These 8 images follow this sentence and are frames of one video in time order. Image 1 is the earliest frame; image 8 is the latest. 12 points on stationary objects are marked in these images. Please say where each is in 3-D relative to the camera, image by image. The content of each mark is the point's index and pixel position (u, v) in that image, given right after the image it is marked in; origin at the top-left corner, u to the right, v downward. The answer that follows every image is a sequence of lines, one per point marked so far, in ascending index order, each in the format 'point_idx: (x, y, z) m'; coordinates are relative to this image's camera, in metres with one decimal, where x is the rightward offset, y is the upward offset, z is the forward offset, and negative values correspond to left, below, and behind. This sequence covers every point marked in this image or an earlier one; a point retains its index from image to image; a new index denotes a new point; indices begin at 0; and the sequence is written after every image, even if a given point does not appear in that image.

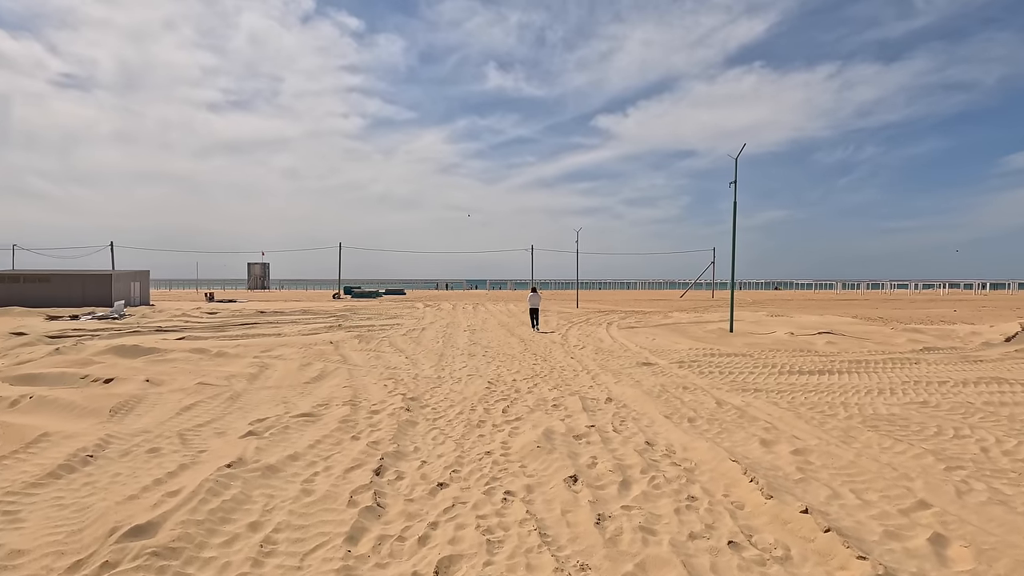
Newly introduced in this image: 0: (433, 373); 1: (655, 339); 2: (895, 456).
0: (-1.7, -1.8, +11.3) m
1: (+4.9, -1.8, +18.4) m
2: (+4.0, -1.8, +5.6) m
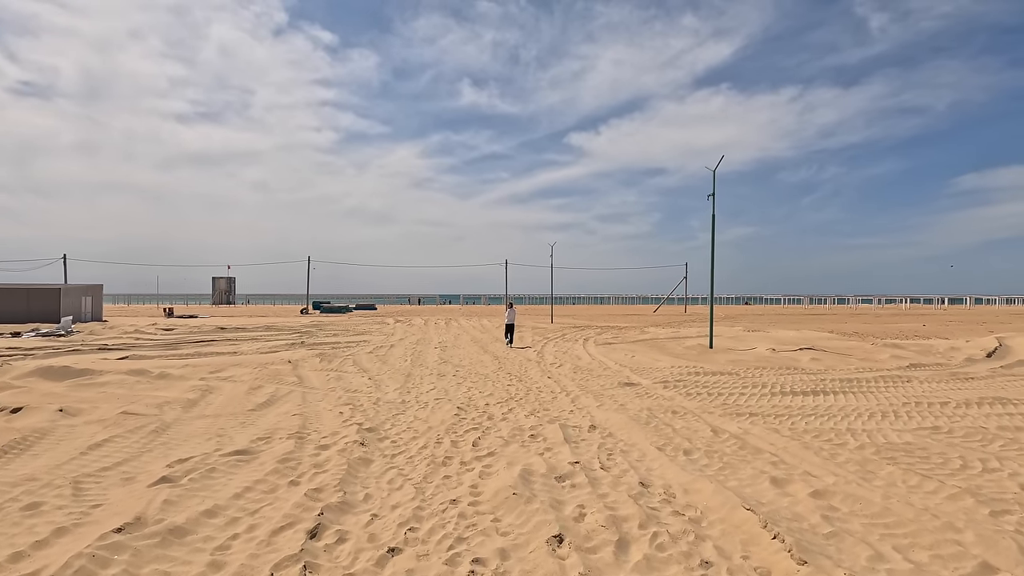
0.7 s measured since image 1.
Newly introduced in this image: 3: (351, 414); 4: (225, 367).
0: (-2.2, -2.1, +10.2) m
1: (+4.1, -2.3, +17.7) m
2: (+3.8, -1.9, +4.8) m
3: (-2.6, -2.0, +8.6) m
4: (-8.2, -2.3, +15.3) m
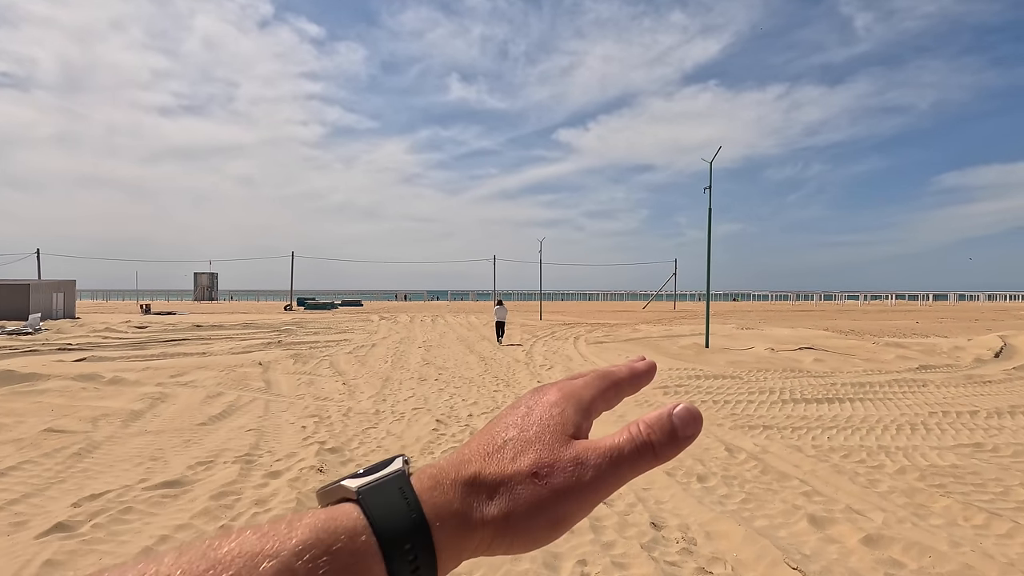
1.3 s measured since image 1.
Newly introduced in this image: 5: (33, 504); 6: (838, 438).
0: (-2.4, -2.1, +9.2) m
1: (+3.7, -2.2, +16.8) m
2: (+3.6, -1.9, +3.9) m
3: (-2.8, -2.0, +7.6) m
4: (-8.6, -2.2, +14.1) m
5: (-4.2, -1.9, +4.7) m
6: (+4.2, -1.9, +6.9) m
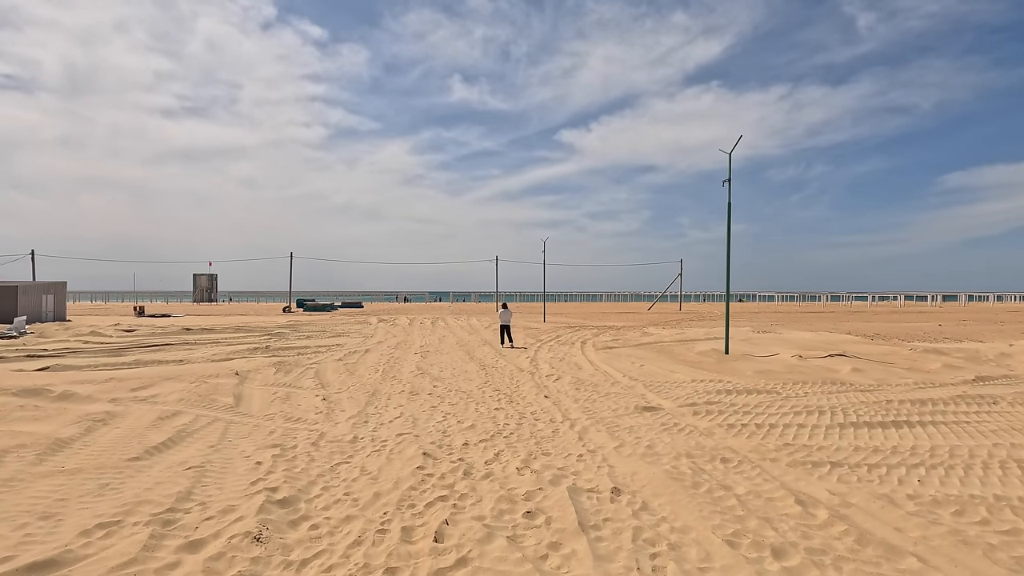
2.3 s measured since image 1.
0: (-2.4, -2.1, +7.7) m
1: (+3.7, -2.2, +15.3) m
2: (+3.7, -1.9, +2.4) m
3: (-2.7, -2.0, +6.1) m
4: (-8.5, -2.3, +12.7) m
5: (-4.2, -1.9, +3.3) m
6: (+4.3, -2.0, +5.4) m
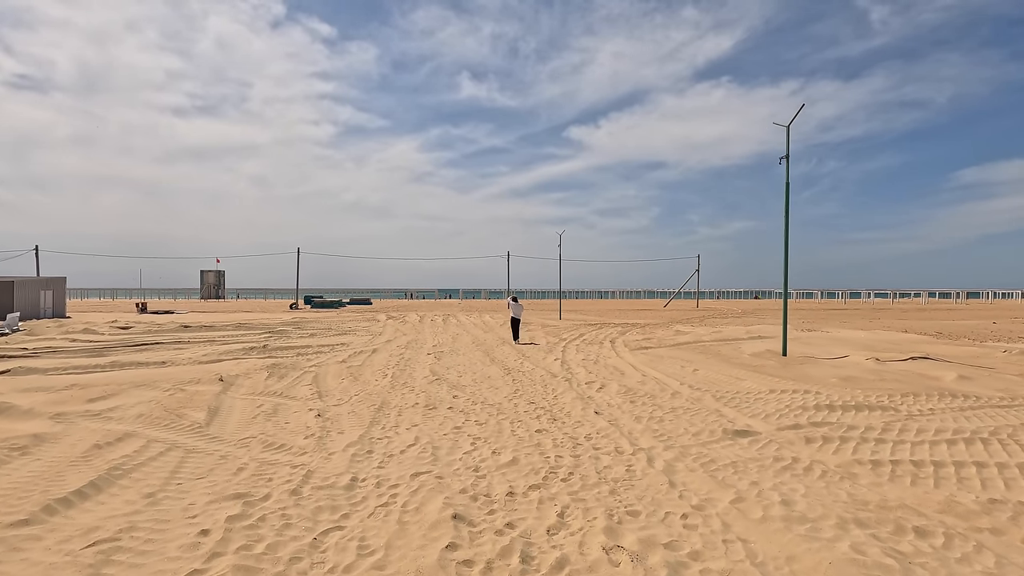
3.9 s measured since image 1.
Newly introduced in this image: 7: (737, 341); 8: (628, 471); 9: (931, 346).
0: (-1.8, -1.9, +5.6) m
1: (+4.5, -2.0, +13.1) m
2: (+4.2, -1.8, +0.2) m
3: (-2.1, -1.9, +4.0) m
4: (-7.8, -2.0, +10.7) m
5: (-3.6, -1.8, +1.2) m
6: (+4.9, -1.8, +3.2) m
7: (+8.4, -2.0, +19.9) m
8: (+1.2, -1.9, +5.7) m
9: (+13.1, -1.8, +16.8) m
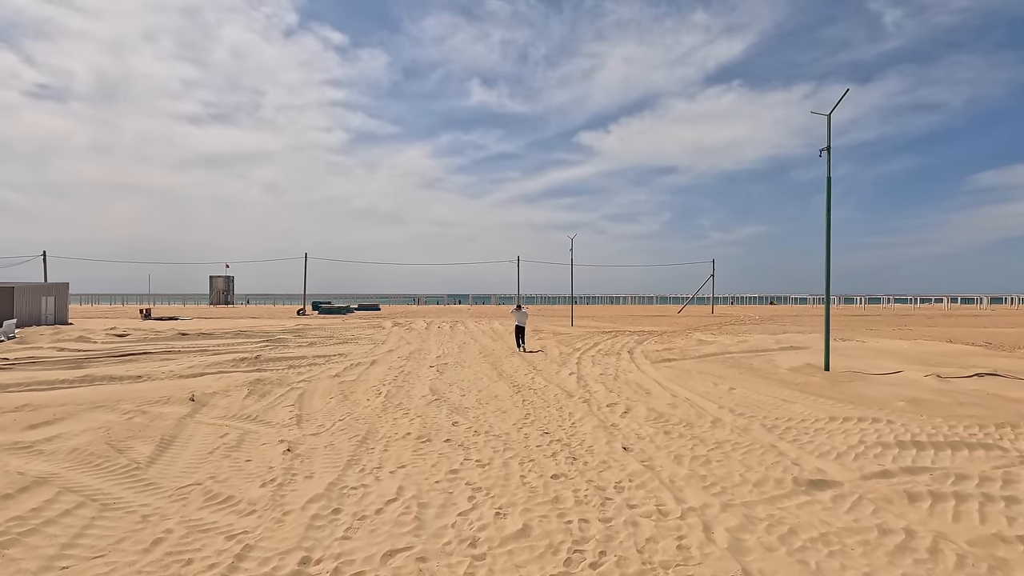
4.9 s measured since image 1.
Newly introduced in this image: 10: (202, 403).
0: (-1.7, -2.0, +4.1) m
1: (+4.7, -2.1, +11.5) m
2: (+4.2, -1.8, -1.4) m
3: (-2.1, -1.9, +2.5) m
4: (-7.6, -2.2, +9.3) m
5: (-3.7, -1.8, -0.3) m
6: (+4.9, -1.9, +1.6) m
7: (+8.7, -2.2, +18.3) m
8: (+1.3, -2.0, +4.2) m
9: (+13.4, -2.0, +15.1) m
10: (-6.1, -2.2, +10.5) m
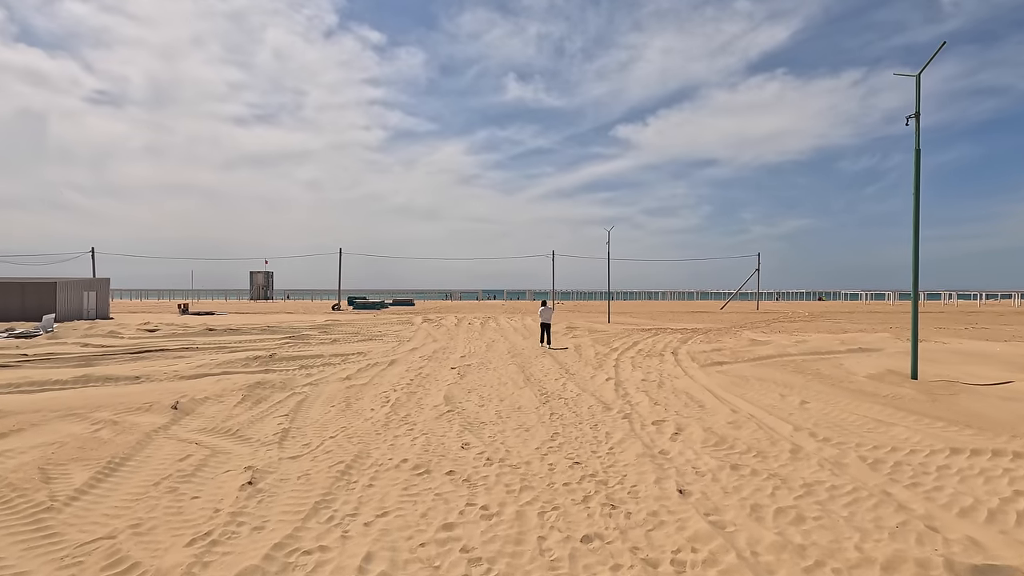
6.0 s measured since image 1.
0: (-1.7, -1.9, +2.6) m
1: (+5.2, -2.0, +9.5) m
2: (+3.8, -1.8, -3.2) m
3: (-2.2, -1.9, +1.1) m
4: (-7.3, -2.1, +8.2) m
5: (-3.9, -1.8, -1.6) m
6: (+4.7, -1.8, -0.3) m
7: (+9.6, -2.0, +16.0) m
8: (+1.3, -1.9, +2.5) m
9: (+14.1, -1.8, +12.5) m
10: (-5.6, -2.1, +9.3) m
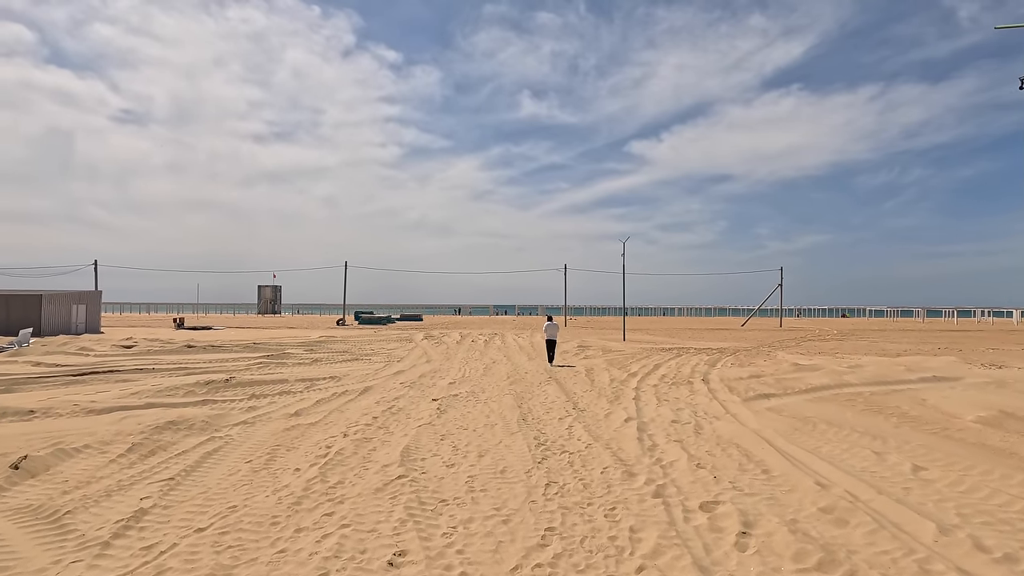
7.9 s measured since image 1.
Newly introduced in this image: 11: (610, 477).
0: (-2.1, -1.9, -0.1) m
1: (+4.9, -2.2, +6.6) m
2: (+3.2, -1.6, -6.1) m
3: (-2.7, -1.8, -1.7) m
4: (-7.5, -2.2, +5.6) m
5: (-4.5, -1.6, -4.3) m
6: (+4.2, -1.7, -3.3) m
7: (+9.6, -2.4, +13.0) m
8: (+0.9, -1.9, -0.4) m
9: (+13.9, -2.1, +9.4) m
10: (-5.8, -2.2, +6.6) m
11: (+1.1, -2.2, +6.3) m
